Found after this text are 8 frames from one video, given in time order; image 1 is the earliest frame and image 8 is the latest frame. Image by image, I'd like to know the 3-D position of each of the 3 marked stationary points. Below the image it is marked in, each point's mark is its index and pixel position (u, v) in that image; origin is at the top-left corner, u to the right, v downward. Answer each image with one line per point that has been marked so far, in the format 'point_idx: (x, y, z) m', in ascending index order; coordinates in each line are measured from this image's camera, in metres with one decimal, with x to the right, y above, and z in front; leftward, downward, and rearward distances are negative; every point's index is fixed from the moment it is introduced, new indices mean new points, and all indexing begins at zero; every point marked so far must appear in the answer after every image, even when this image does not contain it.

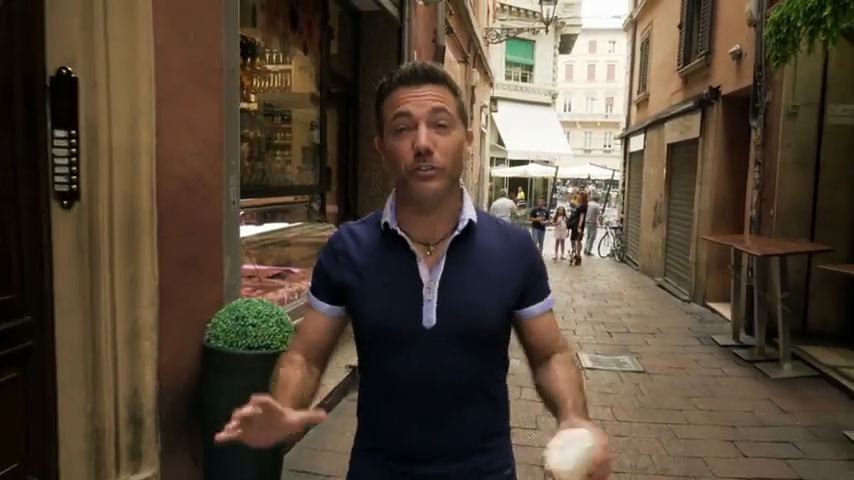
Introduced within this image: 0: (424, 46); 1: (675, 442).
0: (0.0, +2.3, +8.0) m
1: (+1.7, -1.4, +4.7) m
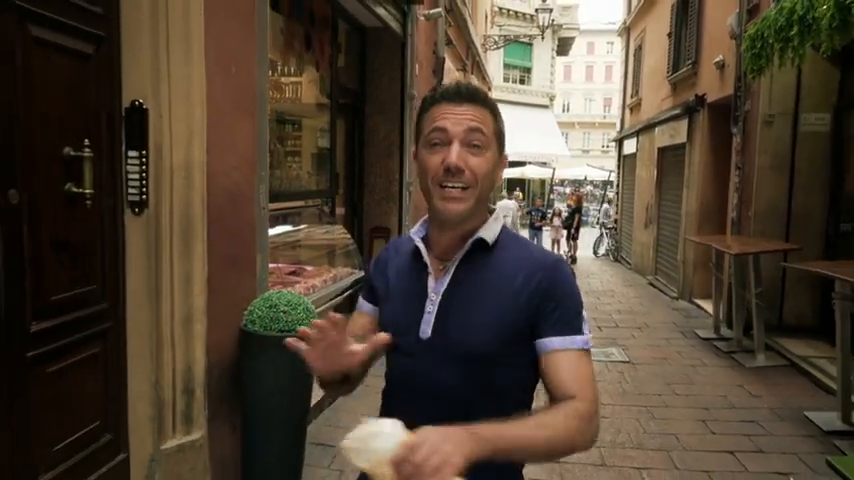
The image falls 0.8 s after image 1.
0: (0.0, +2.3, +8.6) m
1: (+1.8, -1.4, +5.3) m
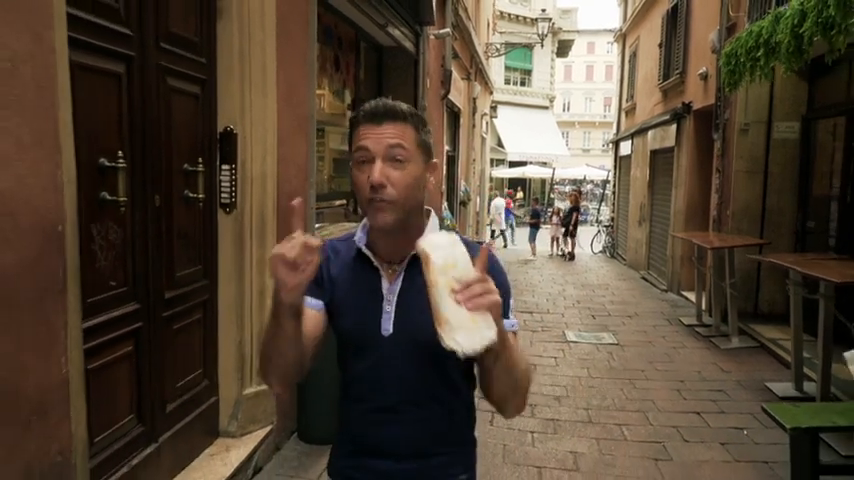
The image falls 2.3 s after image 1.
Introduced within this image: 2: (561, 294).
0: (+0.1, +2.4, +9.4) m
1: (+1.9, -1.4, +6.2) m
2: (+2.4, -0.9, +11.9) m
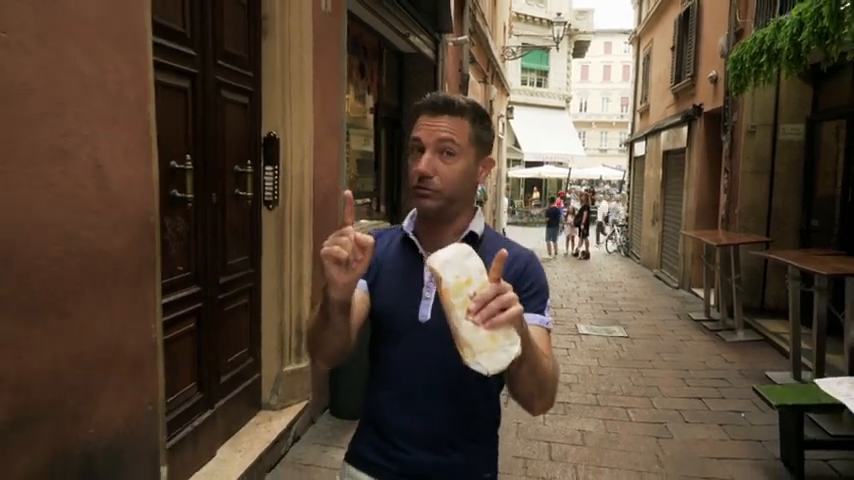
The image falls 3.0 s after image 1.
0: (+0.4, +2.4, +9.9) m
1: (+2.1, -1.3, +6.6) m
2: (+2.7, -0.9, +12.3) m
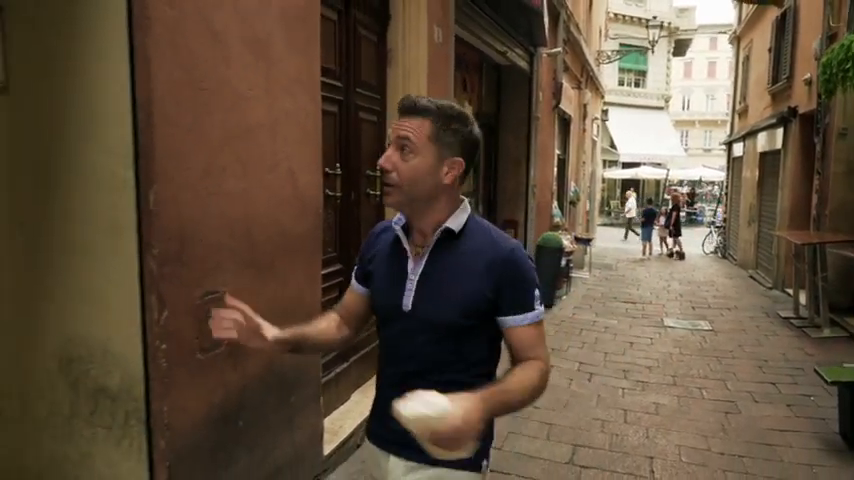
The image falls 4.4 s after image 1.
0: (+1.9, +2.4, +10.6) m
1: (+3.1, -1.3, +7.1) m
2: (+4.5, -0.9, +12.7) m
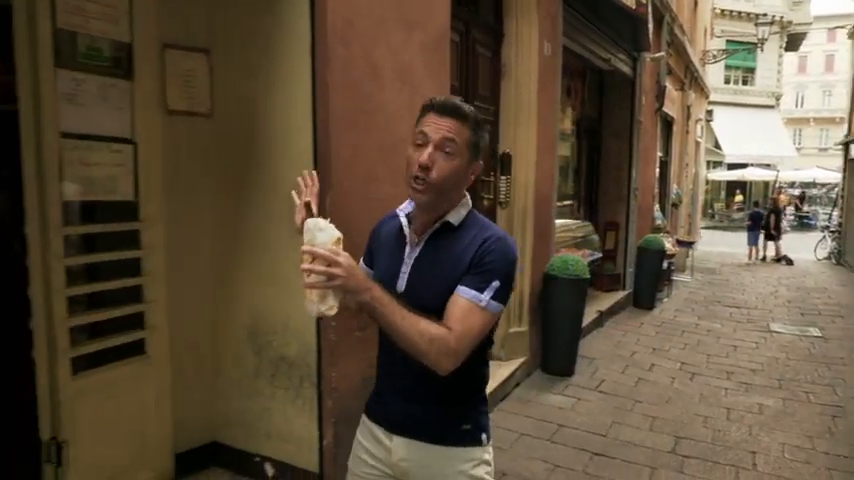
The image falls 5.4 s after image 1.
0: (+3.5, +2.4, +10.7) m
1: (+4.2, -1.4, +7.0) m
2: (+6.3, -1.0, +12.4) m
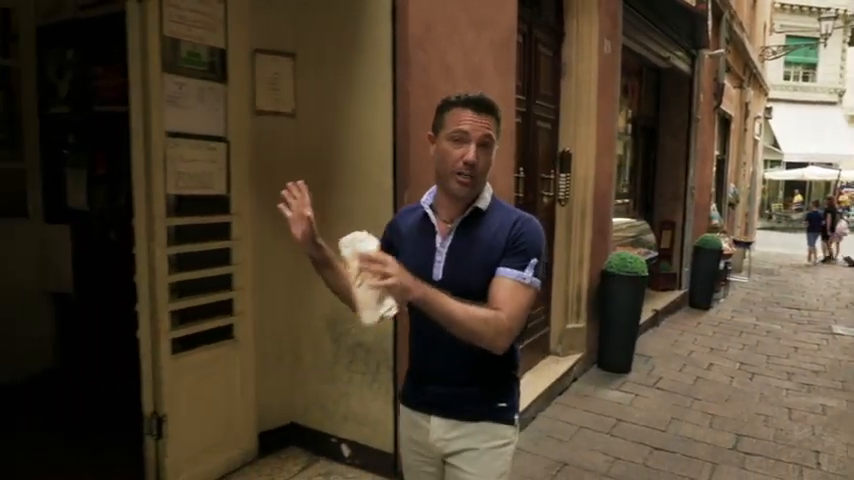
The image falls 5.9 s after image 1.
0: (+4.4, +2.4, +10.5) m
1: (+4.7, -1.4, +6.9) m
2: (+7.3, -1.0, +12.1) m
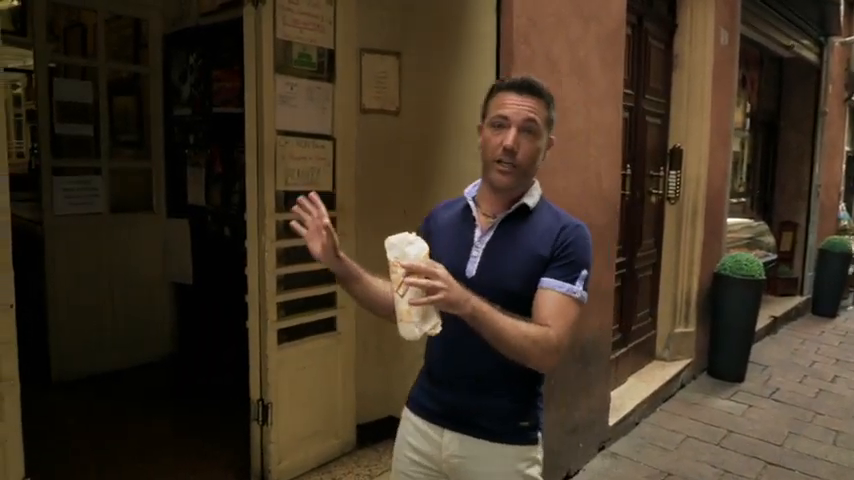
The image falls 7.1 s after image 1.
0: (+5.9, +2.4, +9.8) m
1: (+5.7, -1.4, +6.1) m
2: (+9.0, -1.1, +10.9) m
